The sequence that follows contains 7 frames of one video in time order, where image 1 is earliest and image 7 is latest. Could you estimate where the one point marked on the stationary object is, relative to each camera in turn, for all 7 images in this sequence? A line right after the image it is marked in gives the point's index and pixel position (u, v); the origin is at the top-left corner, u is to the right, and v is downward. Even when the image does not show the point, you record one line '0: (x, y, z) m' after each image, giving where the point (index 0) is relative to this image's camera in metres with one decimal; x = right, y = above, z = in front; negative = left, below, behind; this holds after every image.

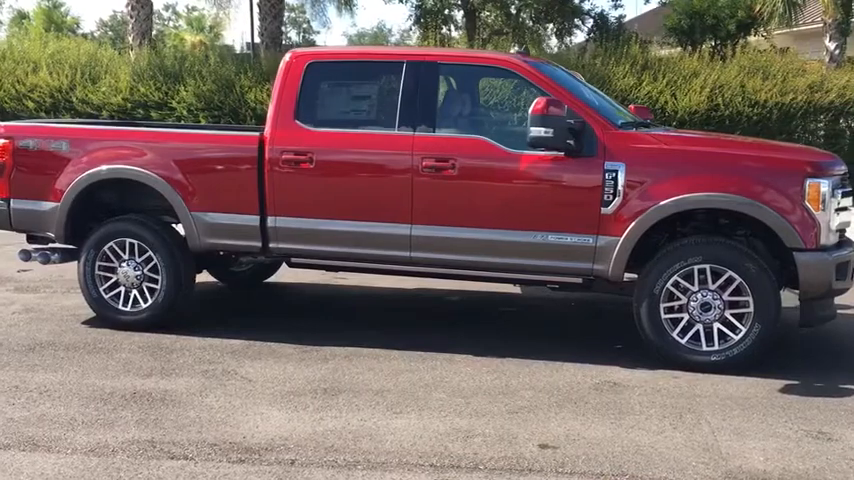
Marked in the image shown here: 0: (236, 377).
0: (-1.3, -0.9, +5.6) m
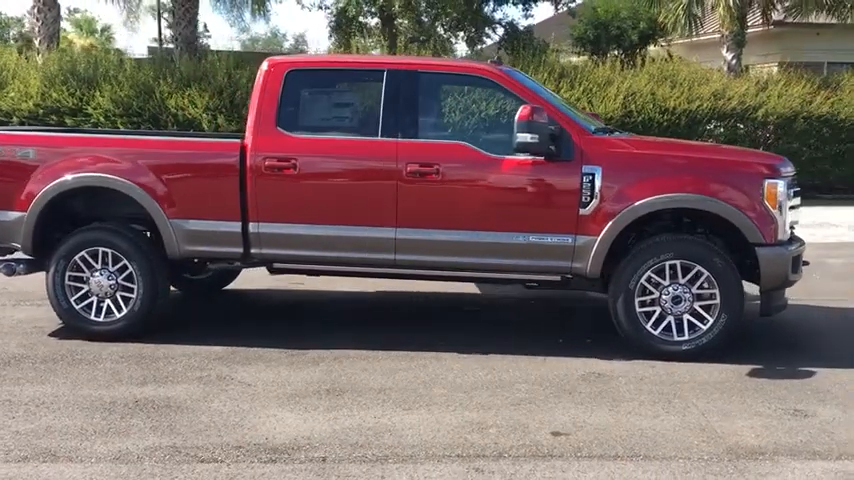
0: (-1.3, -1.0, +5.6) m
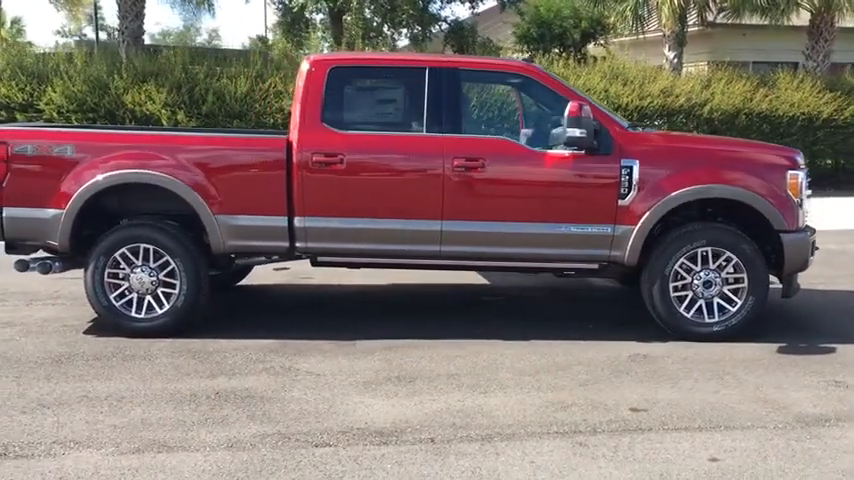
0: (-0.9, -0.9, +5.7) m
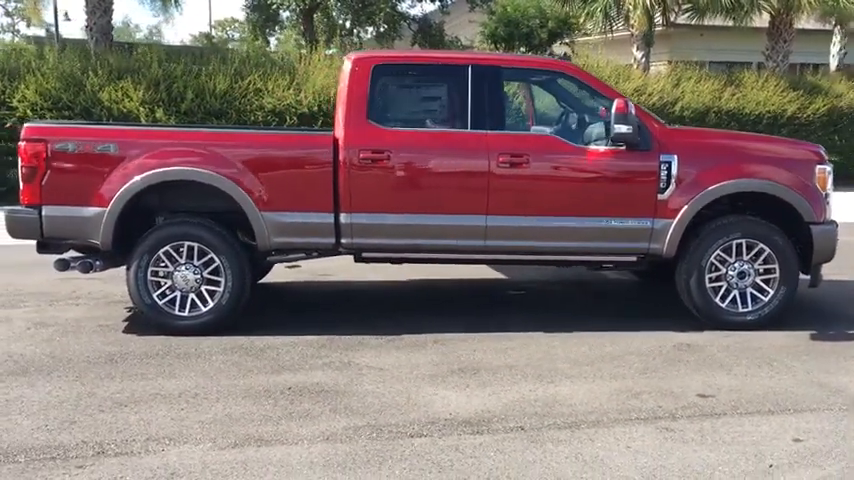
0: (-0.5, -0.9, +5.8) m
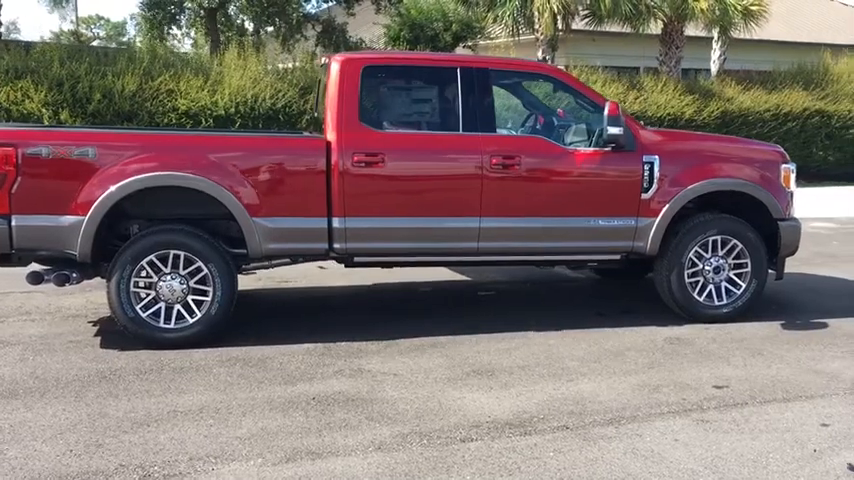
0: (-0.4, -0.9, +5.7) m
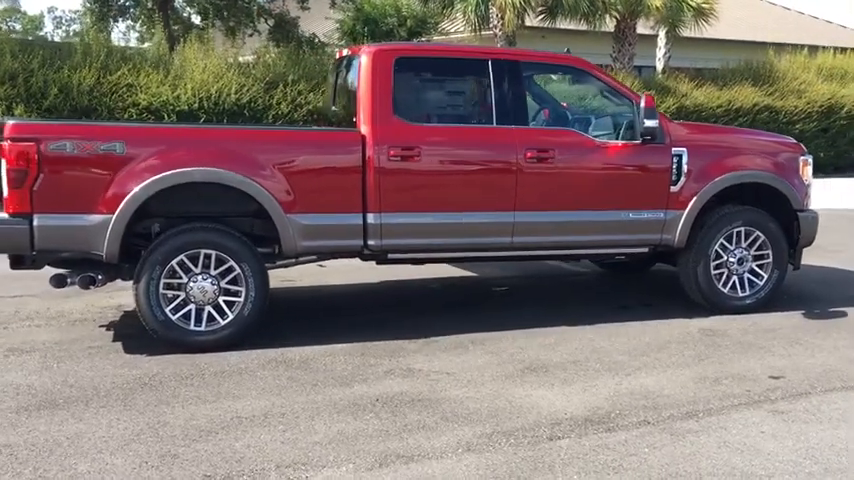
0: (0.0, -0.9, +5.6) m
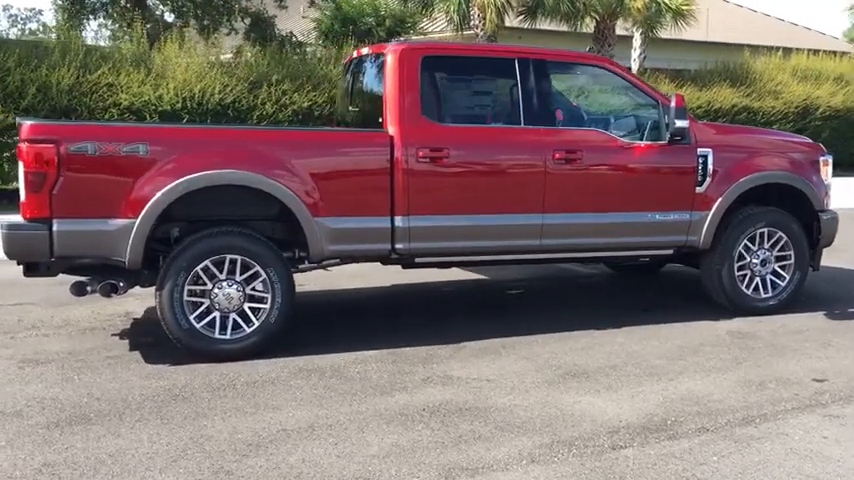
0: (+0.3, -0.9, +5.4) m
